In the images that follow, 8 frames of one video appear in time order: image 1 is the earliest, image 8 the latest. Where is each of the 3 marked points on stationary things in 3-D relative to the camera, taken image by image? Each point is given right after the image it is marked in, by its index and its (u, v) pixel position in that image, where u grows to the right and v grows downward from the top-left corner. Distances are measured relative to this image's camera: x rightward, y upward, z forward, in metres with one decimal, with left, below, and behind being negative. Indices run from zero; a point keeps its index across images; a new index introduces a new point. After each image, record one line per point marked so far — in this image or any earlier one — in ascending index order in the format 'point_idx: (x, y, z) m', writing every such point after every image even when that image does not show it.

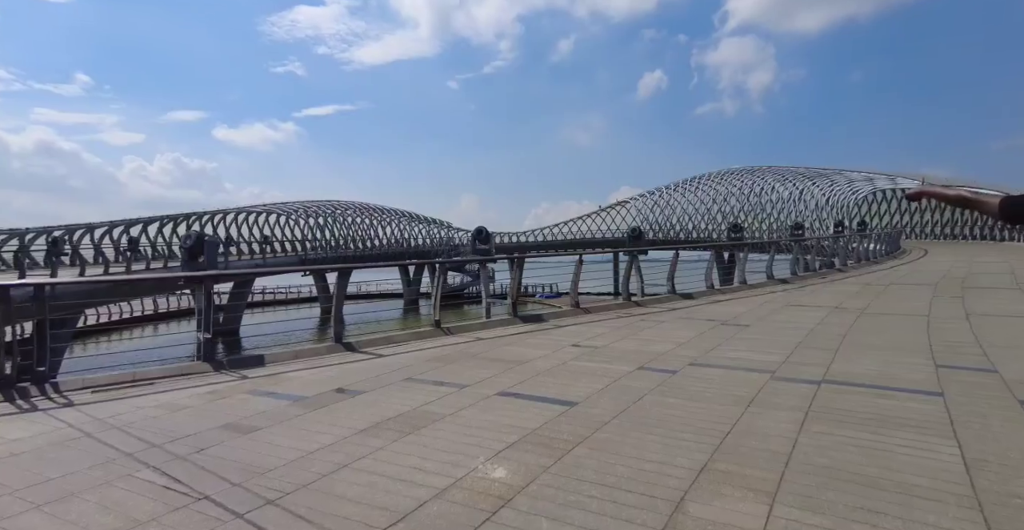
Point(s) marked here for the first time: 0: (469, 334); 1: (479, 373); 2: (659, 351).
0: (-0.6, -0.9, +8.2) m
1: (-0.3, -1.1, +5.9) m
2: (+1.6, -1.0, +6.5) m
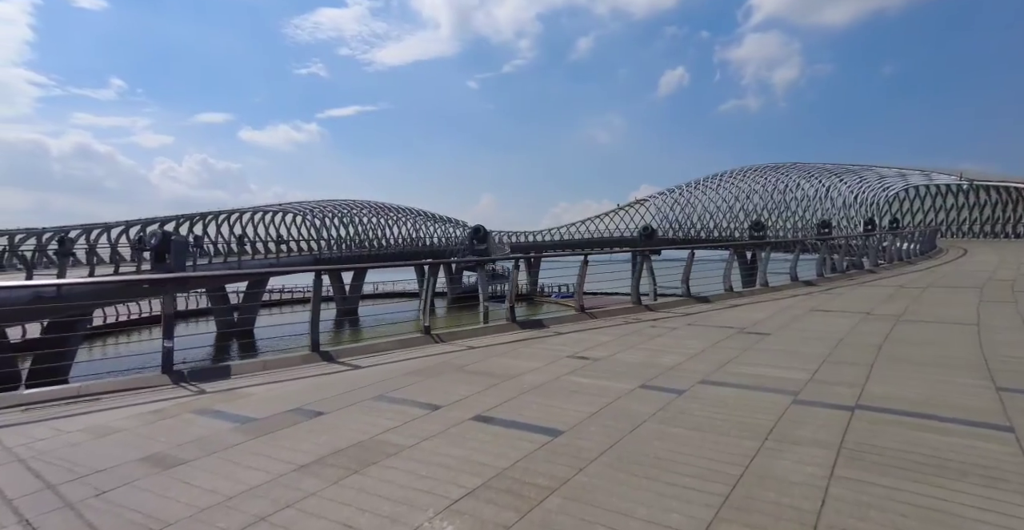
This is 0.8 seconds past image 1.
0: (-0.7, -1.0, +7.5) m
1: (-0.5, -1.1, +5.2) m
2: (+1.5, -1.0, +5.8) m
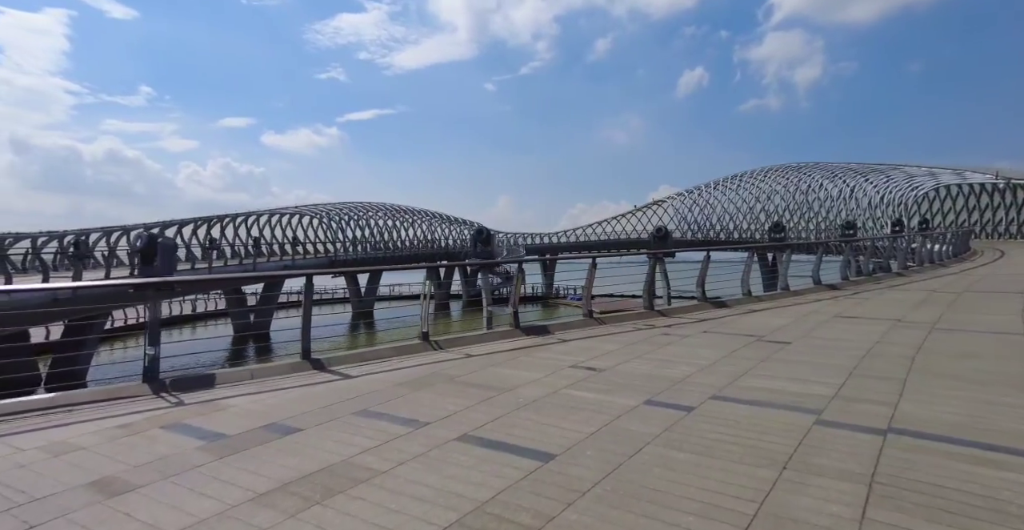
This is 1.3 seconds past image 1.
0: (-0.6, -1.0, +7.1) m
1: (-0.5, -1.1, +4.8) m
2: (+1.5, -1.0, +5.3) m
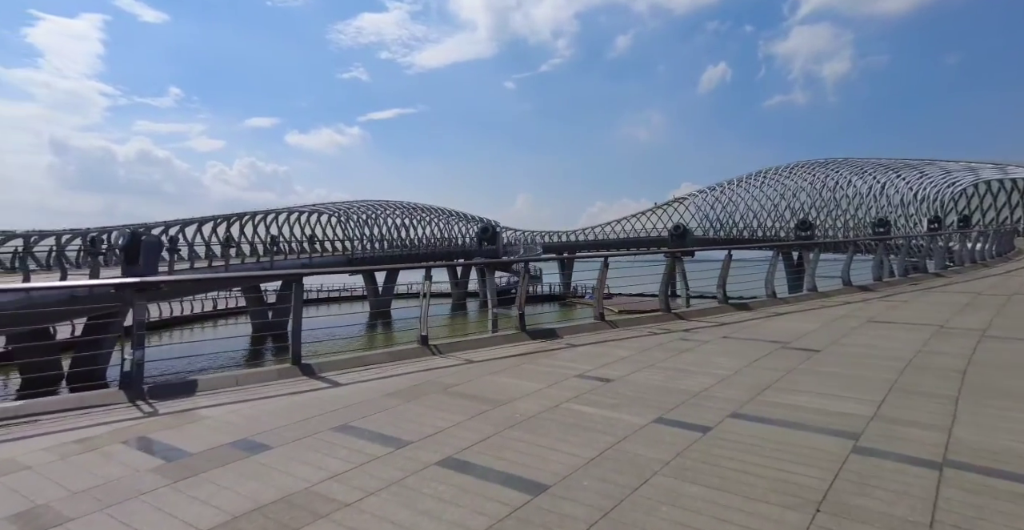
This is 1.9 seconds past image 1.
0: (-0.6, -1.0, +6.7) m
1: (-0.5, -1.1, +4.4) m
2: (+1.4, -1.0, +4.8) m
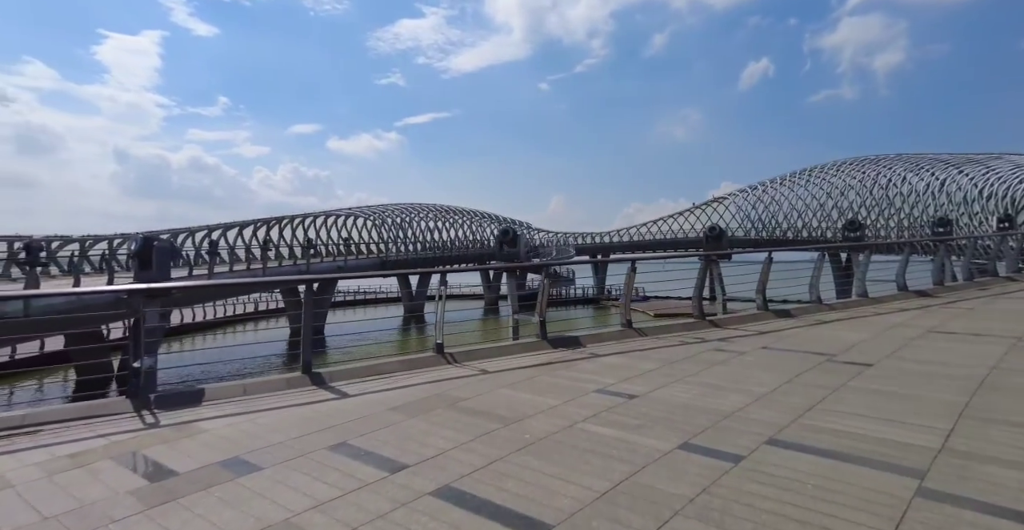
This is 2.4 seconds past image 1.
0: (-0.4, -1.1, +6.3) m
1: (-0.5, -1.2, +4.0) m
2: (+1.5, -1.1, +4.3) m
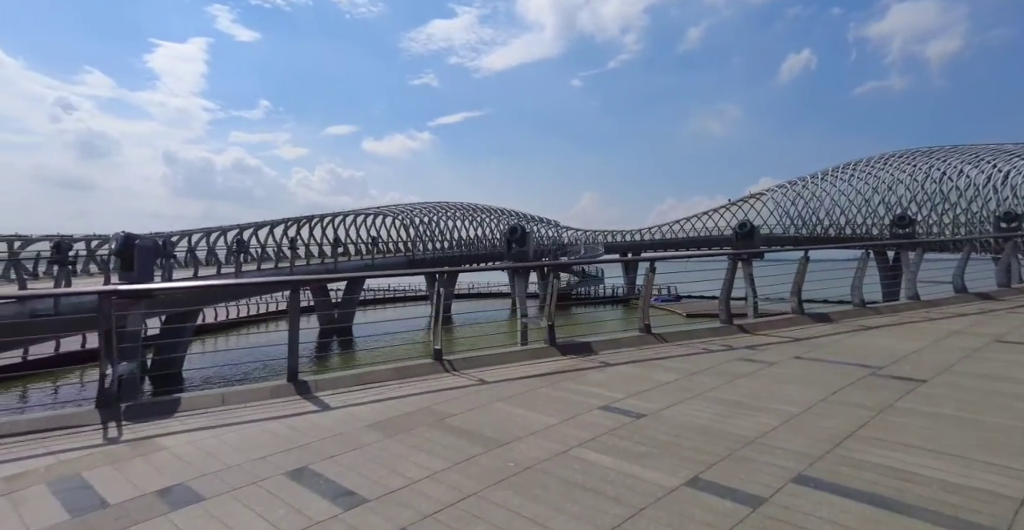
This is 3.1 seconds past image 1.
0: (-0.4, -1.1, +5.8) m
1: (-0.6, -1.2, +3.5) m
2: (+1.5, -1.1, +3.7) m
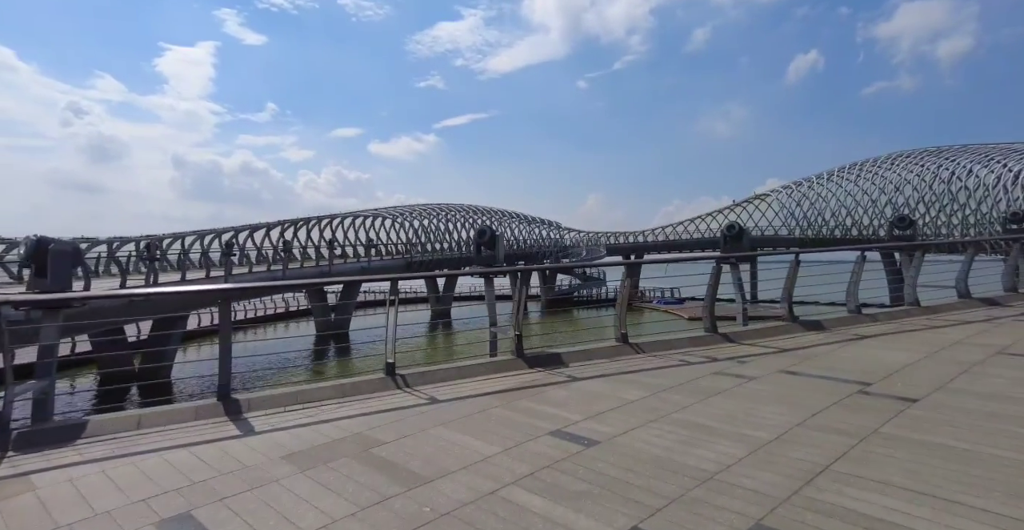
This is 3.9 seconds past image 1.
0: (-0.8, -1.1, +5.4) m
1: (-1.0, -1.2, +3.1) m
2: (+1.0, -1.1, +3.2) m
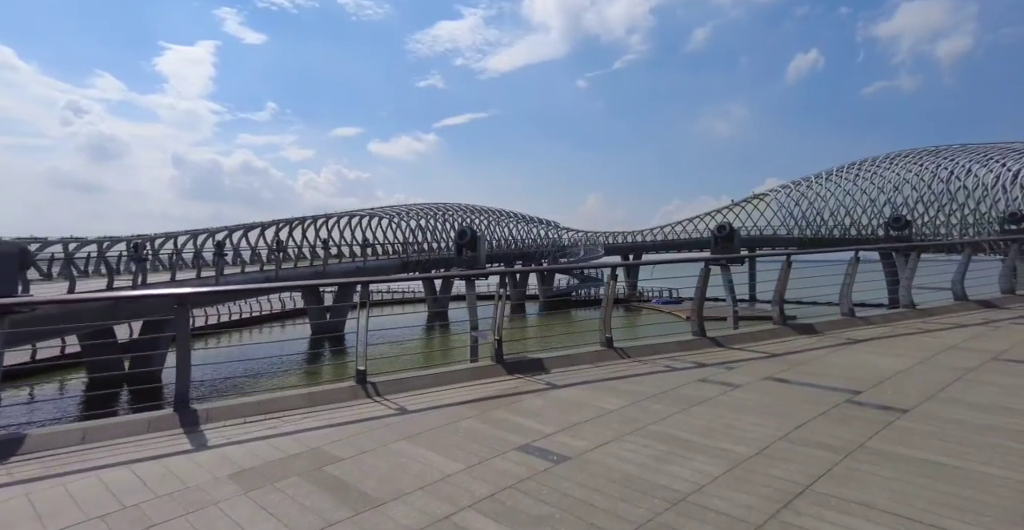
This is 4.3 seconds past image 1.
0: (-1.0, -1.2, +5.1) m
1: (-1.2, -1.3, +2.8) m
2: (+0.8, -1.2, +3.0) m
